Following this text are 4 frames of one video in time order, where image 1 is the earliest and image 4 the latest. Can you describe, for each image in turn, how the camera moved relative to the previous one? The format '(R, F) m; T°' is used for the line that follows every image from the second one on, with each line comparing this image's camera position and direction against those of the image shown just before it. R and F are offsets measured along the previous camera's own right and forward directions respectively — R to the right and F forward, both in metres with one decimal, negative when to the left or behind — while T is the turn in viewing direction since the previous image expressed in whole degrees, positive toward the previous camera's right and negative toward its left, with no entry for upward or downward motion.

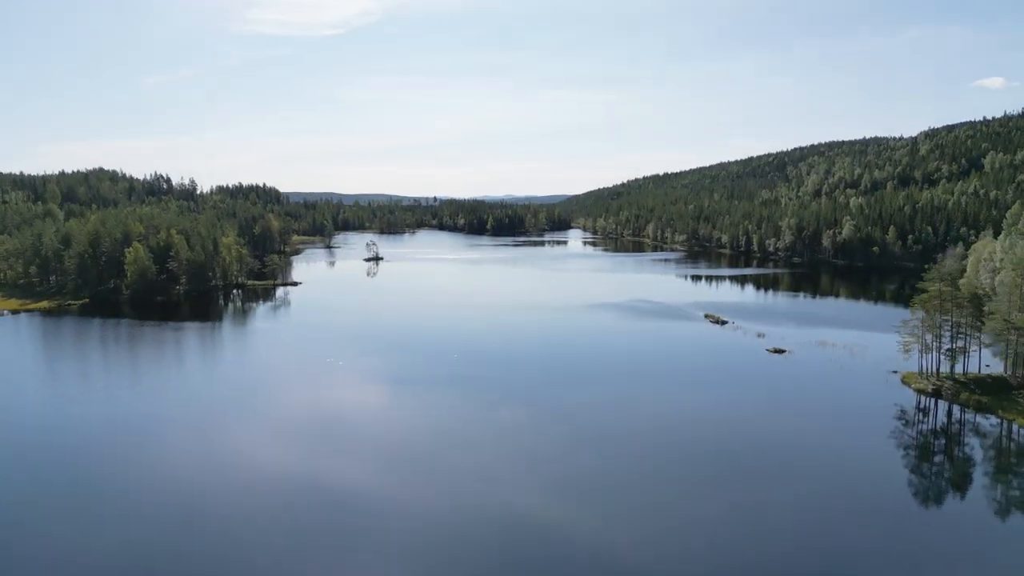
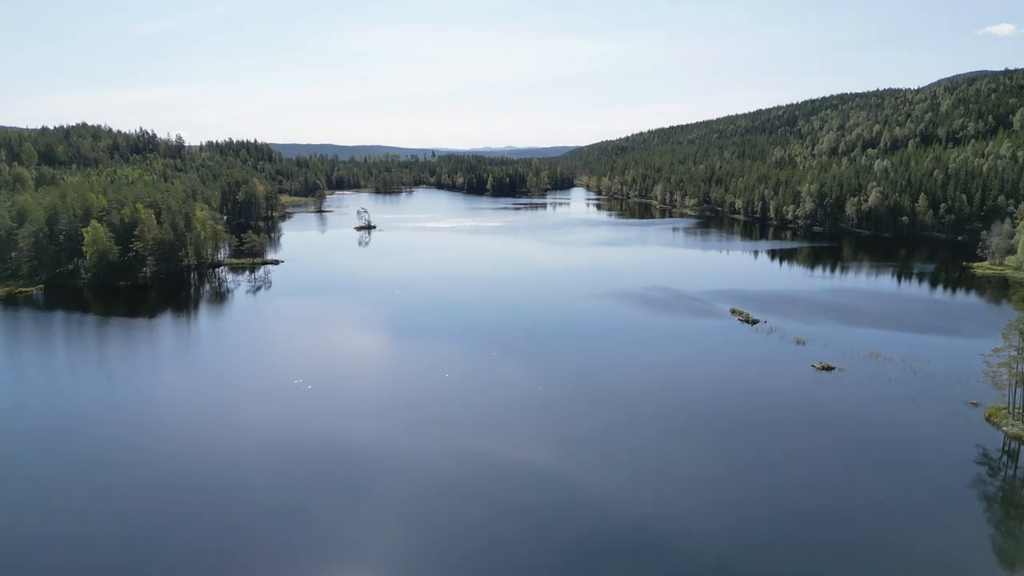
(-0.1, +5.2) m; 0°
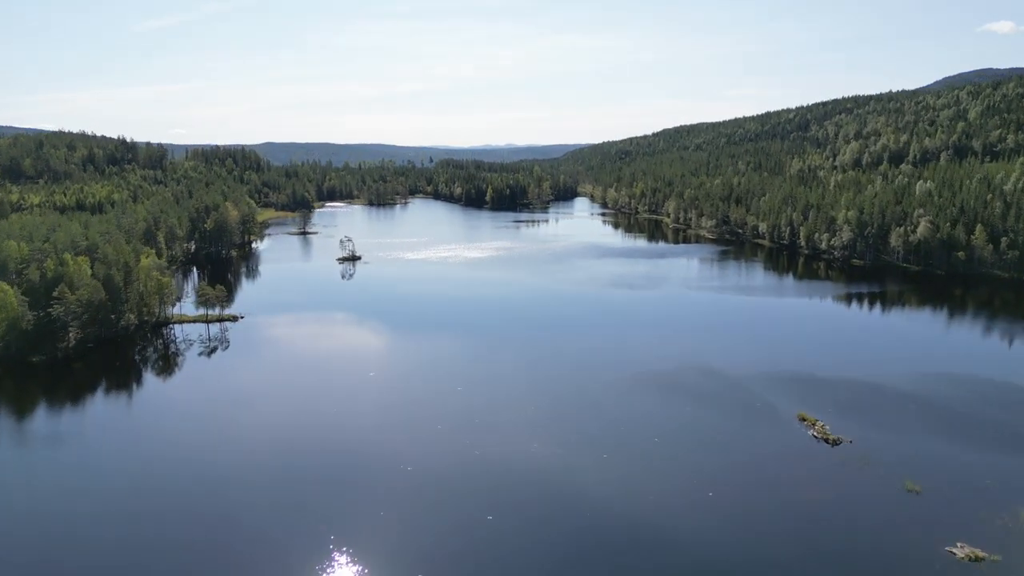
(-0.1, +8.9) m; 0°
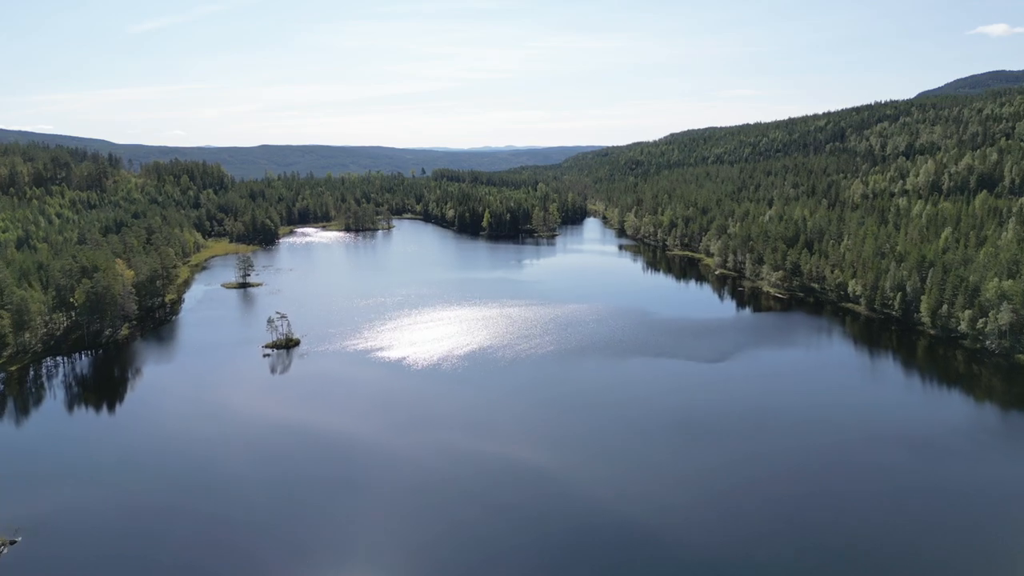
(-0.3, +23.0) m; 0°
